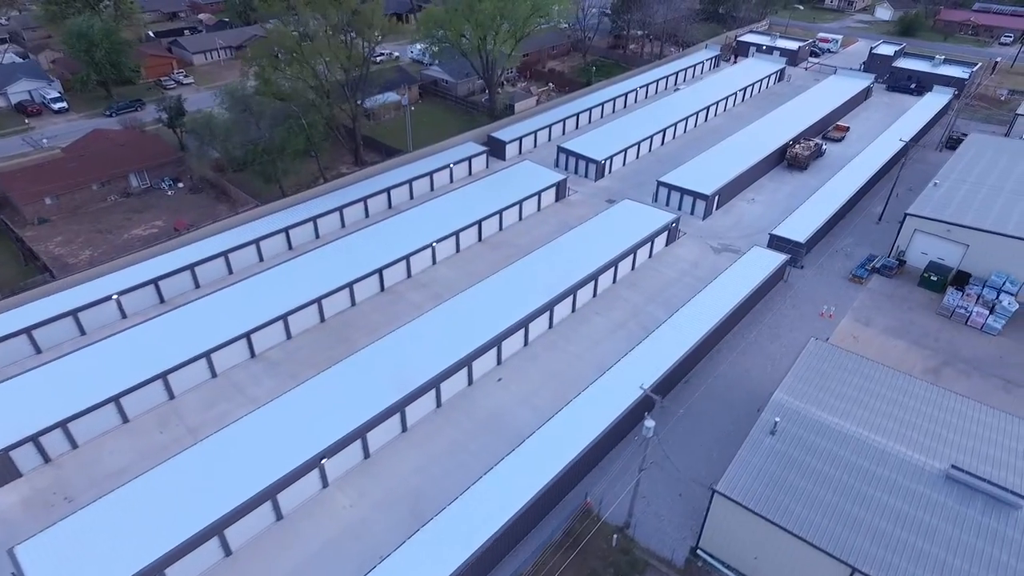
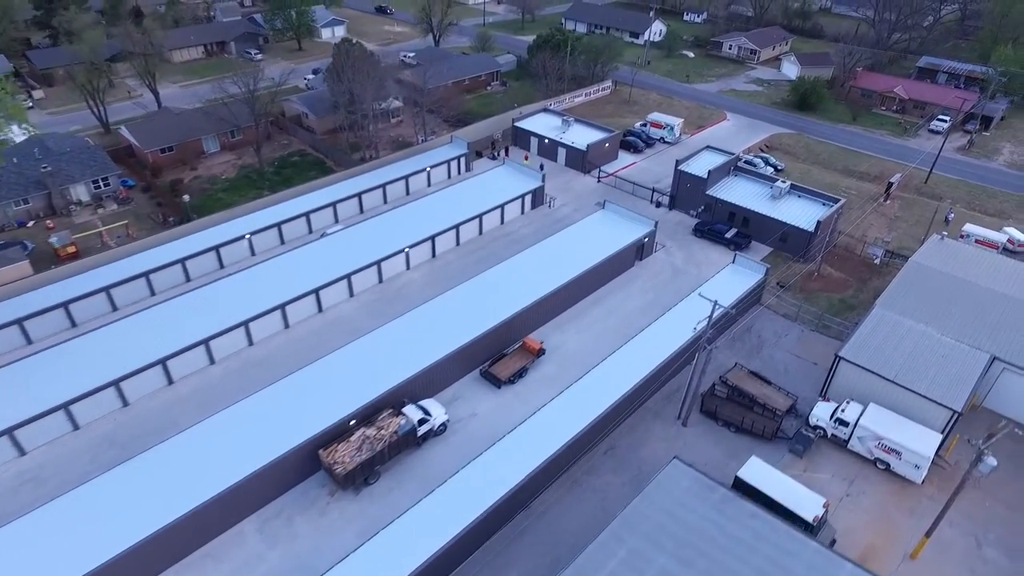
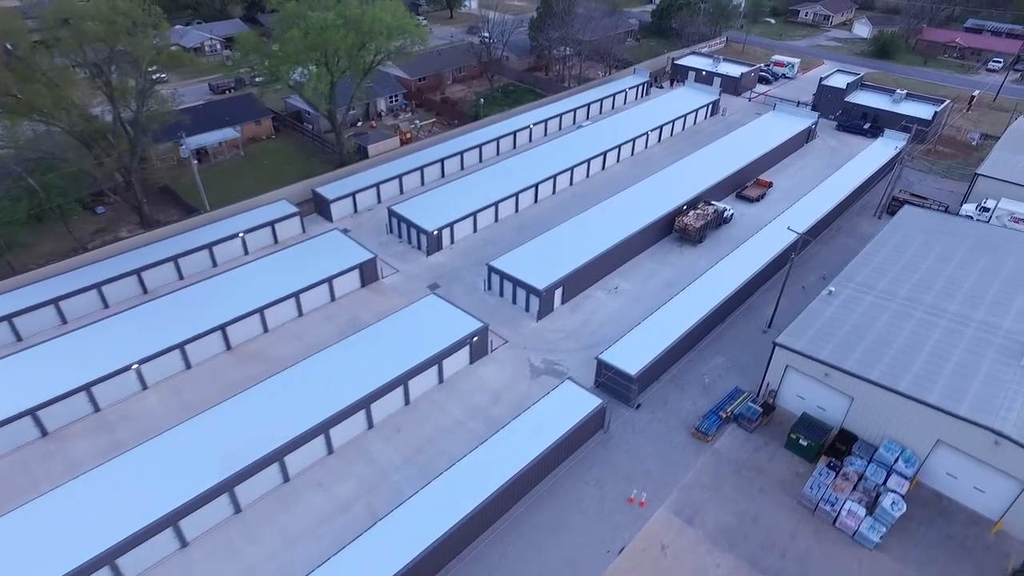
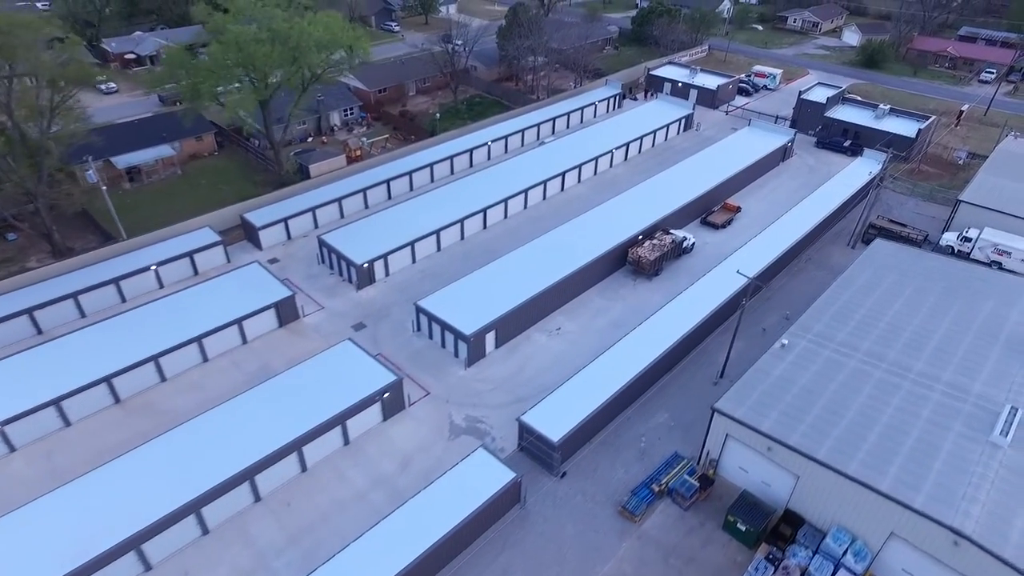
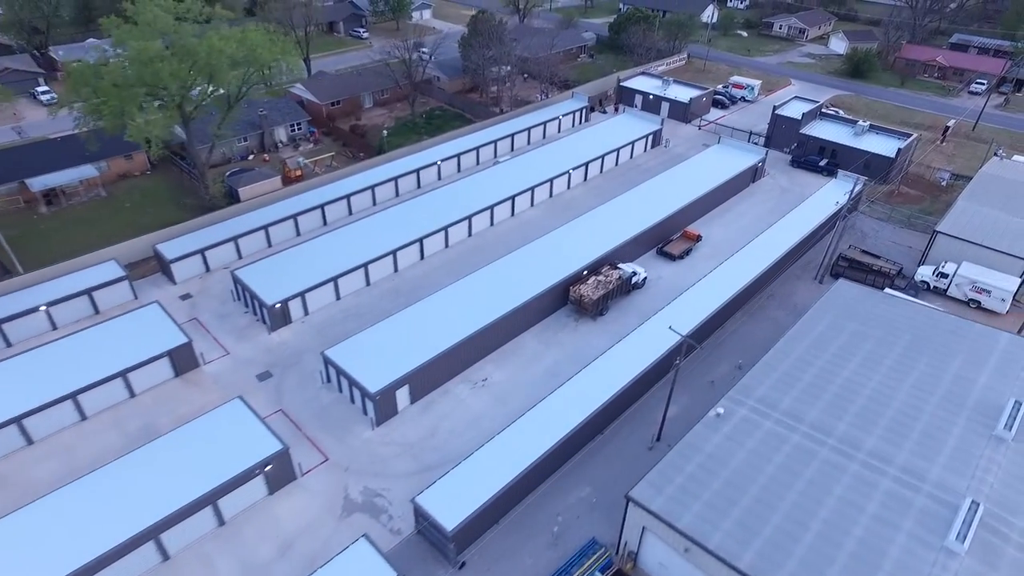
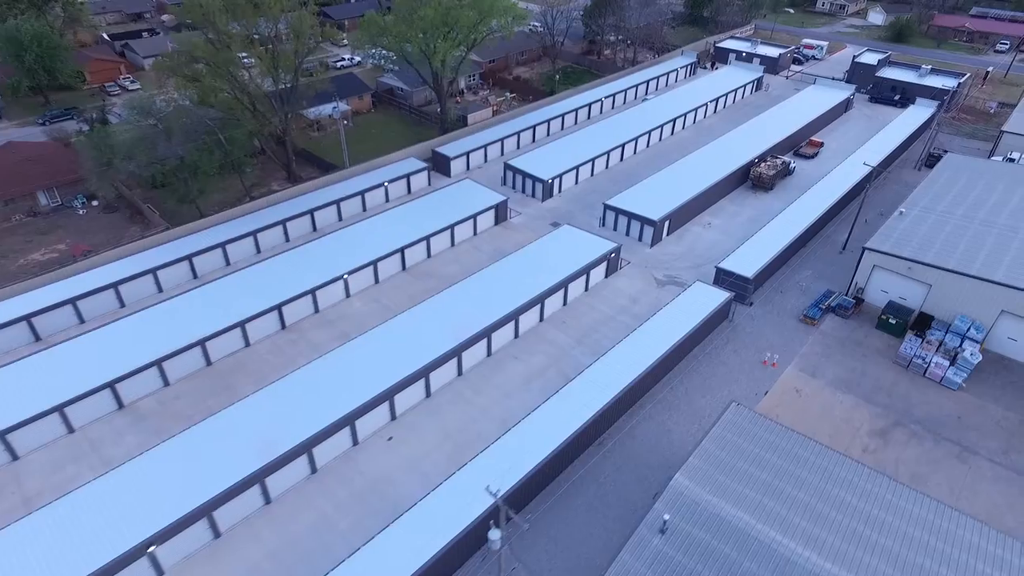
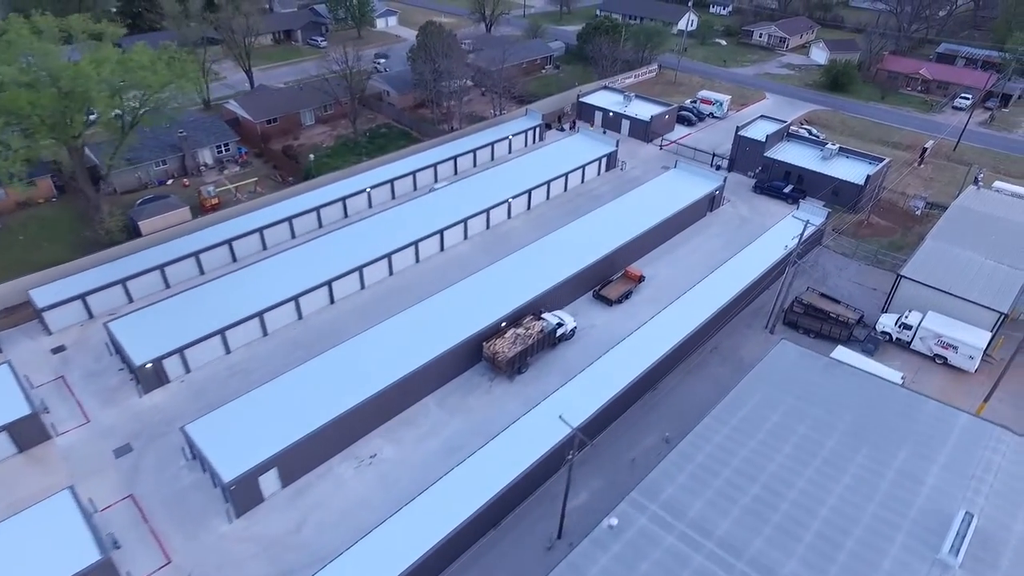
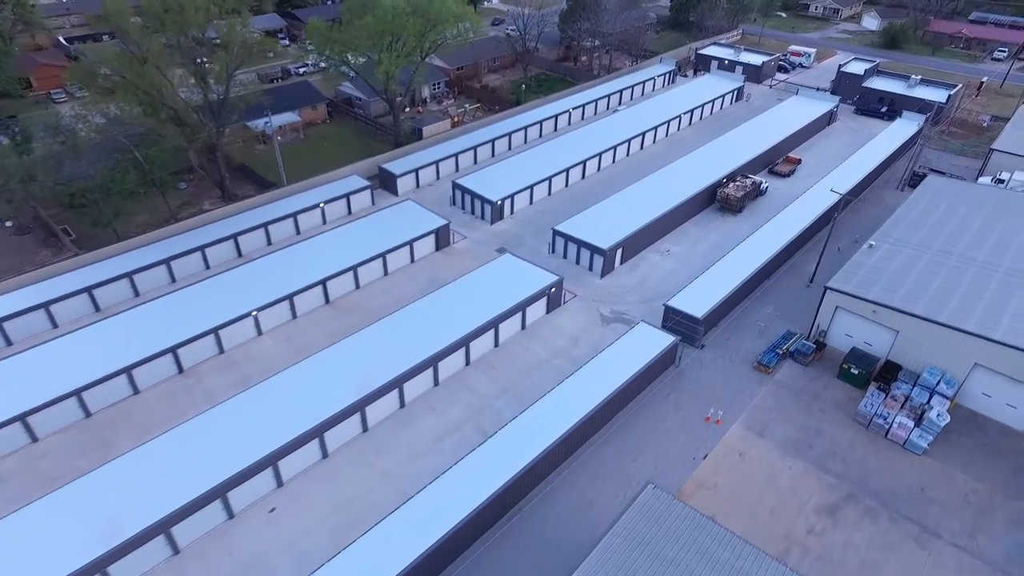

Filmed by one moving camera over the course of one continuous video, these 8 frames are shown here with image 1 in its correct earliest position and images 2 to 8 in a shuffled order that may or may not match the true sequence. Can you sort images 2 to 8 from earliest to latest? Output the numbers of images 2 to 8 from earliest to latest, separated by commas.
6, 8, 3, 4, 5, 7, 2
